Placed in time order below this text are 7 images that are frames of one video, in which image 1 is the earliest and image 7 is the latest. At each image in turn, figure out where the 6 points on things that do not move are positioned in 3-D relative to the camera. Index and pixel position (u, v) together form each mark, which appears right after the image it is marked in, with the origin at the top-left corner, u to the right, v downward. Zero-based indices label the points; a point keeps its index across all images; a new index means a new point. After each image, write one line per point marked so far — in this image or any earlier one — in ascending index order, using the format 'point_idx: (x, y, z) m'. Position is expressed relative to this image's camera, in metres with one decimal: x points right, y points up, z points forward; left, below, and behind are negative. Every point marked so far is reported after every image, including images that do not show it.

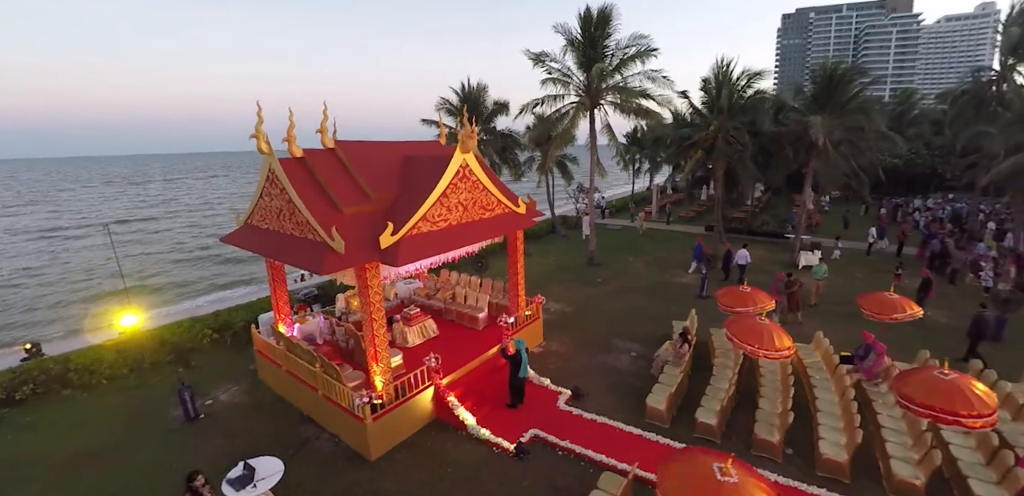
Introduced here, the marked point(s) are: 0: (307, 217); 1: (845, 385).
0: (-3.6, +0.6, +7.9) m
1: (+6.6, -2.7, +8.8) m
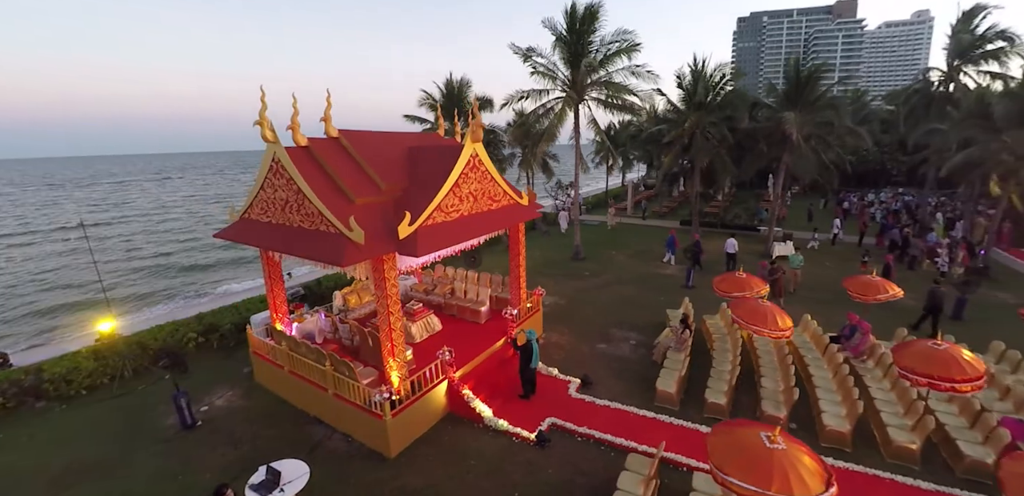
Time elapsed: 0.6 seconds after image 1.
0: (-3.3, +0.7, +7.6) m
1: (+6.9, -2.4, +9.4) m
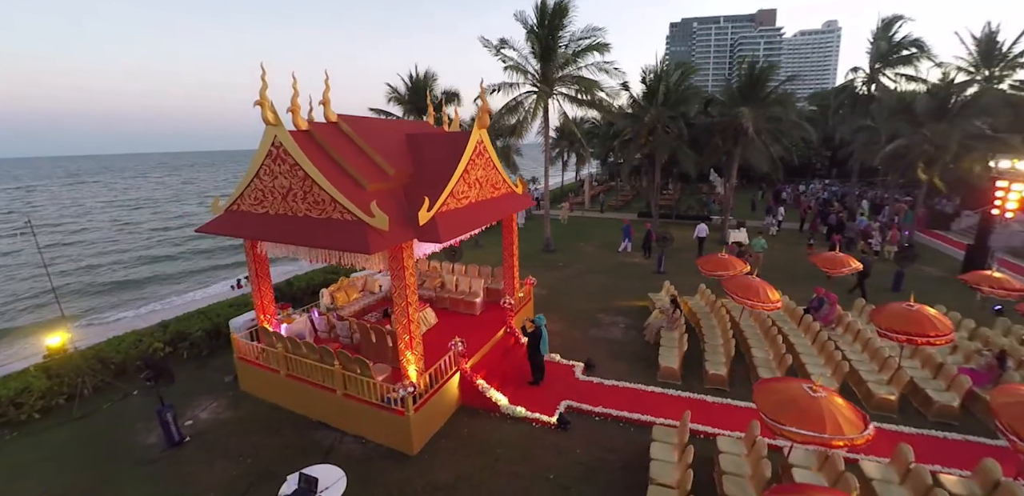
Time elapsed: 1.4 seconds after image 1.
0: (-2.8, +0.9, +7.2) m
1: (+7.1, -1.9, +10.3) m
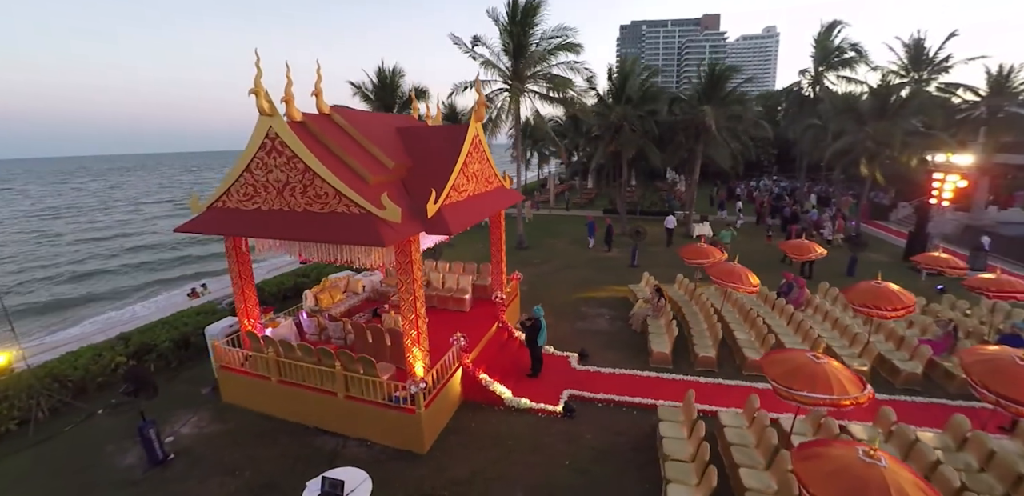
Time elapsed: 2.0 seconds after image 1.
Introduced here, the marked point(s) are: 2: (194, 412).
0: (-2.7, +0.9, +6.9) m
1: (+7.0, -1.6, +11.0) m
2: (-6.2, -3.2, +8.6) m
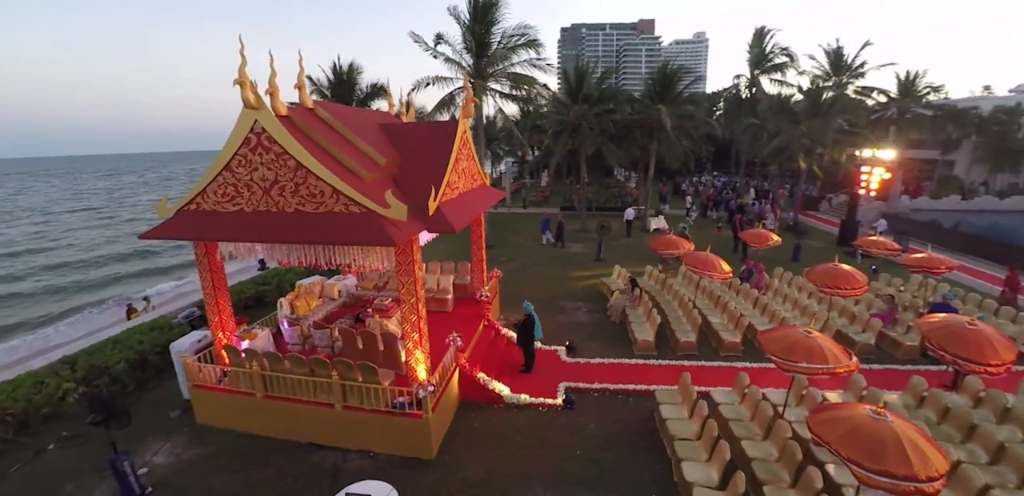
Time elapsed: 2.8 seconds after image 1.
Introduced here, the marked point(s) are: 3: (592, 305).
0: (-2.5, +0.9, +6.5) m
1: (+6.6, -1.3, +11.9) m
2: (-6.2, -3.4, +7.8) m
3: (+2.5, -1.8, +13.7) m
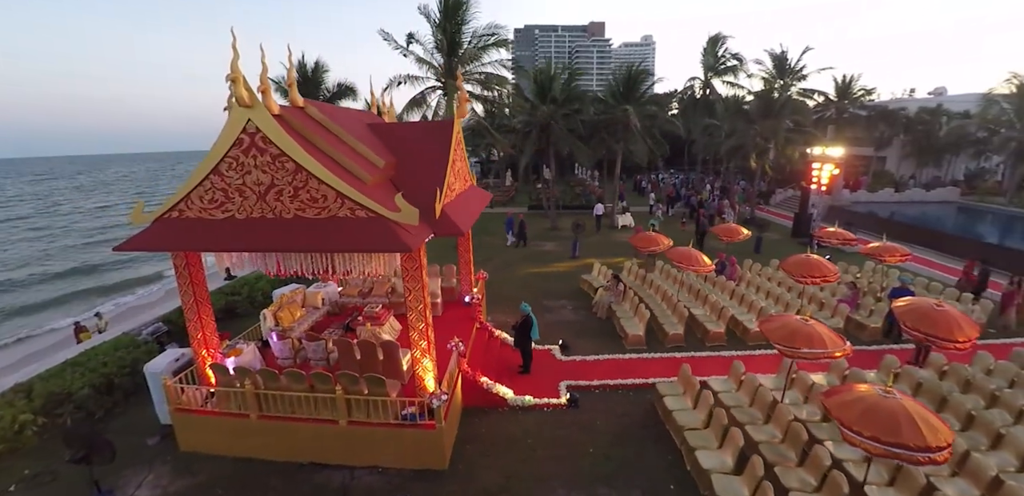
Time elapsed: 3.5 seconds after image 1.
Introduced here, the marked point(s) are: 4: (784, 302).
0: (-2.3, +0.8, +6.2) m
1: (+6.2, -1.1, +12.5) m
2: (-5.9, -3.6, +7.1) m
3: (+2.0, -1.7, +13.9) m
4: (+7.2, -1.4, +11.7) m
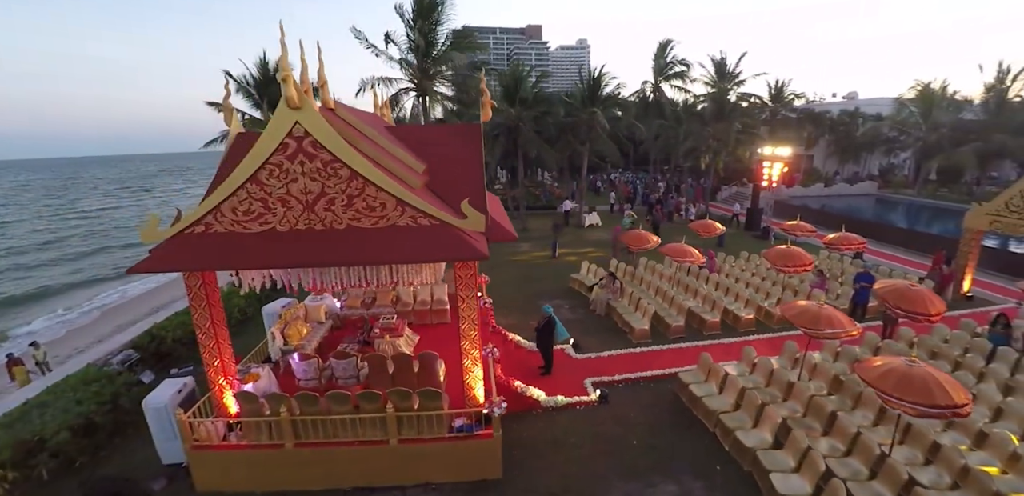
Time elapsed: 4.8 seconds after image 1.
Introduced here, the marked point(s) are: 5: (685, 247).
0: (-1.4, +0.7, +5.9) m
1: (+6.2, -0.9, +13.4) m
2: (-4.9, -3.8, +6.2) m
3: (+1.8, -1.7, +14.1) m
4: (+7.3, -1.2, +12.7) m
5: (+4.9, 0.0, +12.6) m
